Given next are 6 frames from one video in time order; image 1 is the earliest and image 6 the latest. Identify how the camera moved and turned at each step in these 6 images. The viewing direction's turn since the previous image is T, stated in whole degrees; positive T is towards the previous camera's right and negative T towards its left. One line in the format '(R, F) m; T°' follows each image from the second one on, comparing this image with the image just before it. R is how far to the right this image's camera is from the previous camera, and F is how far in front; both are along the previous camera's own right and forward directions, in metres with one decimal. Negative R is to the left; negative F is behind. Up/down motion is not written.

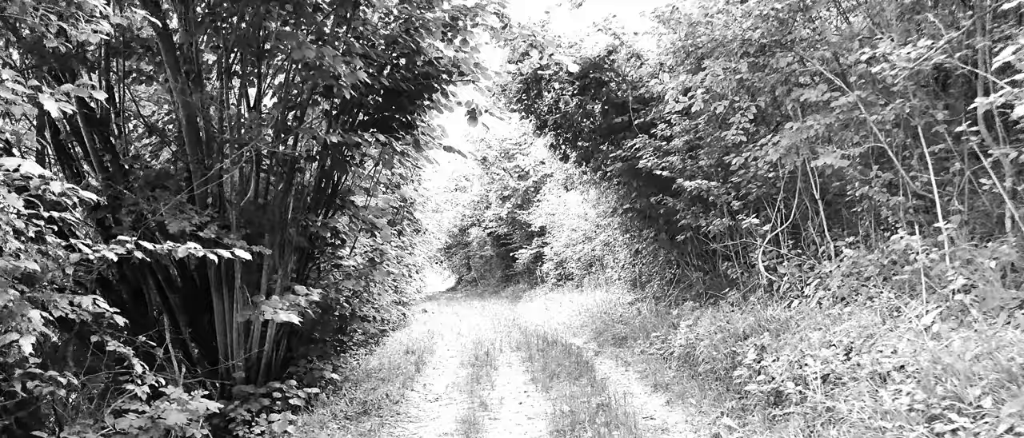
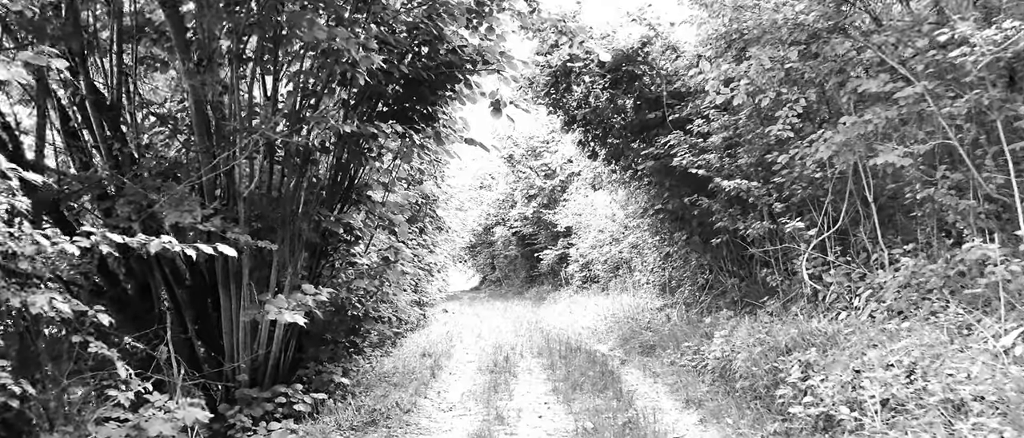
(0.0, +0.4) m; -2°
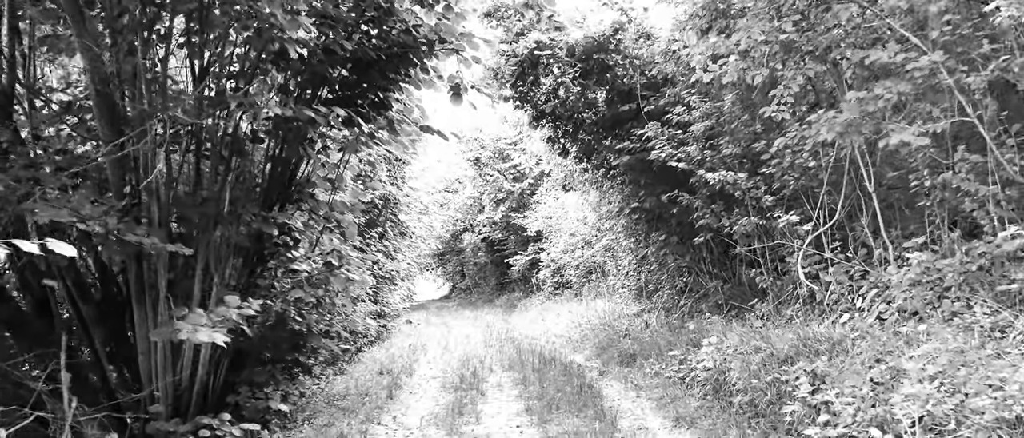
(0.0, +0.6) m; +3°
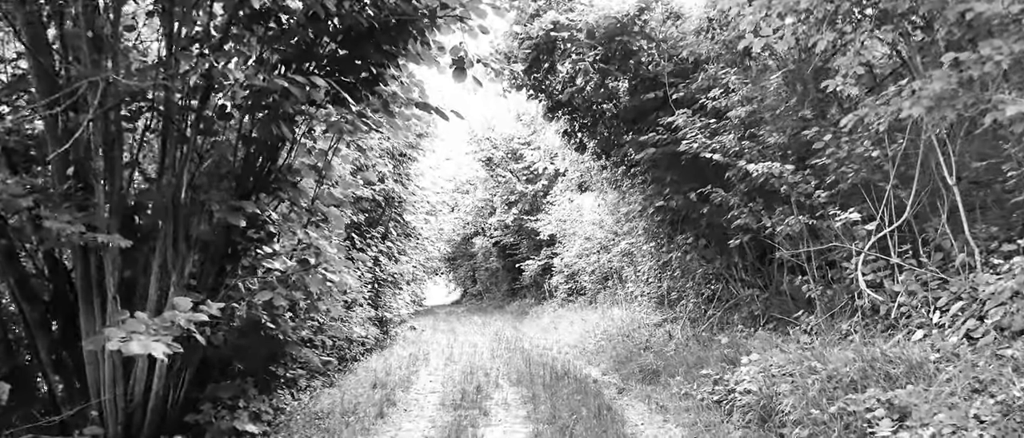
(0.0, +0.7) m; -1°
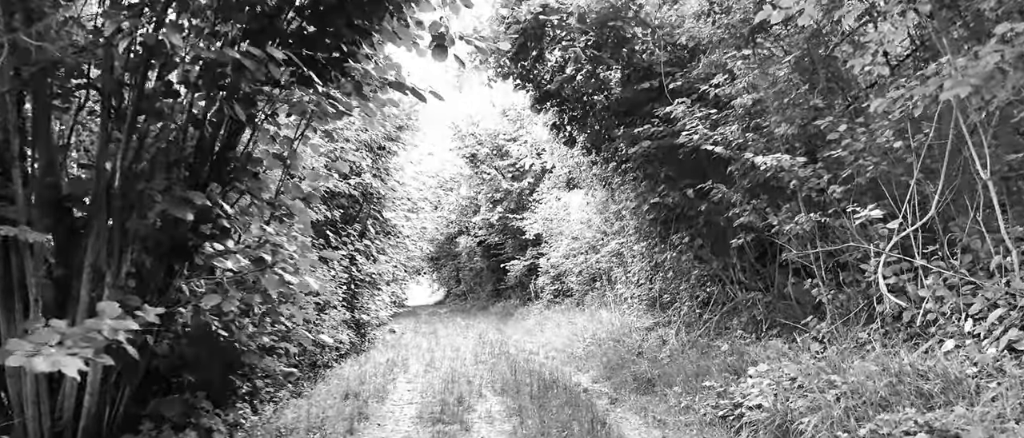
(0.0, +0.5) m; +1°
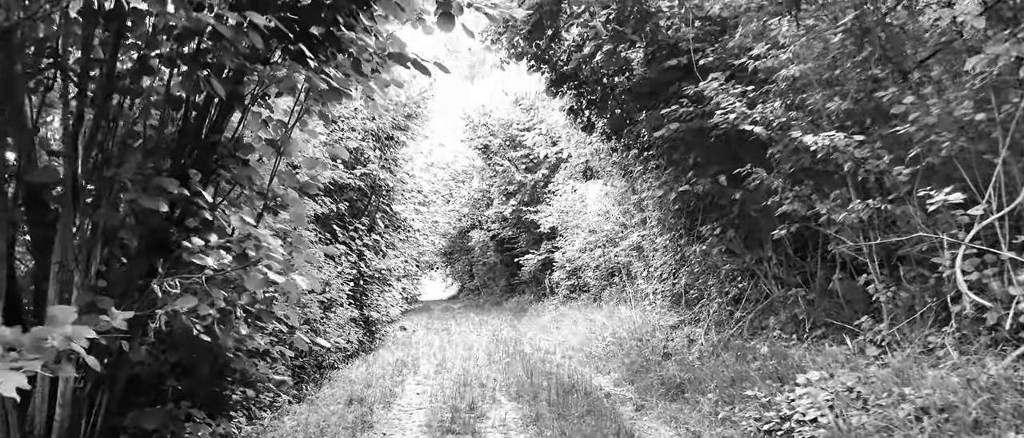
(0.0, +0.5) m; -1°
